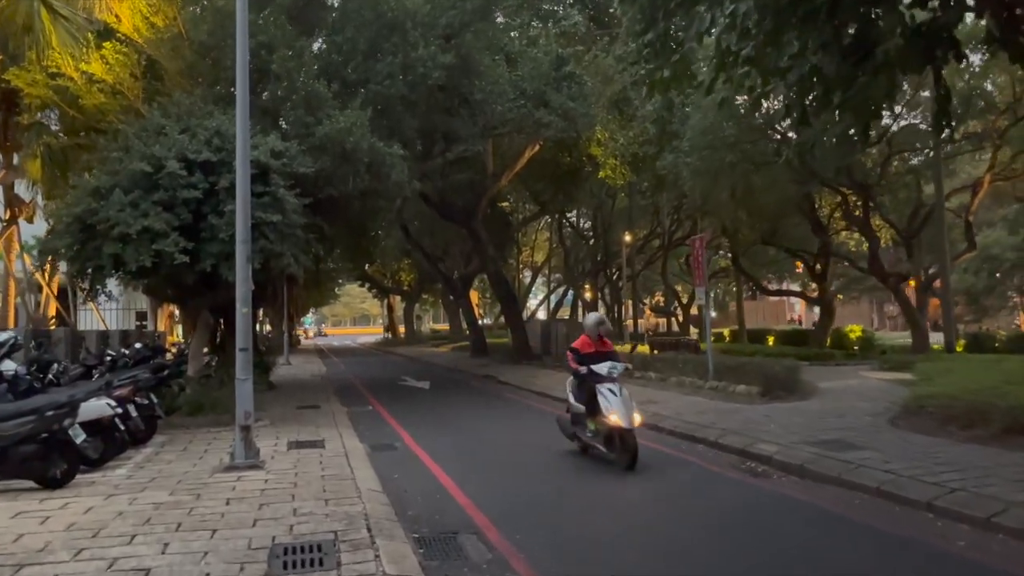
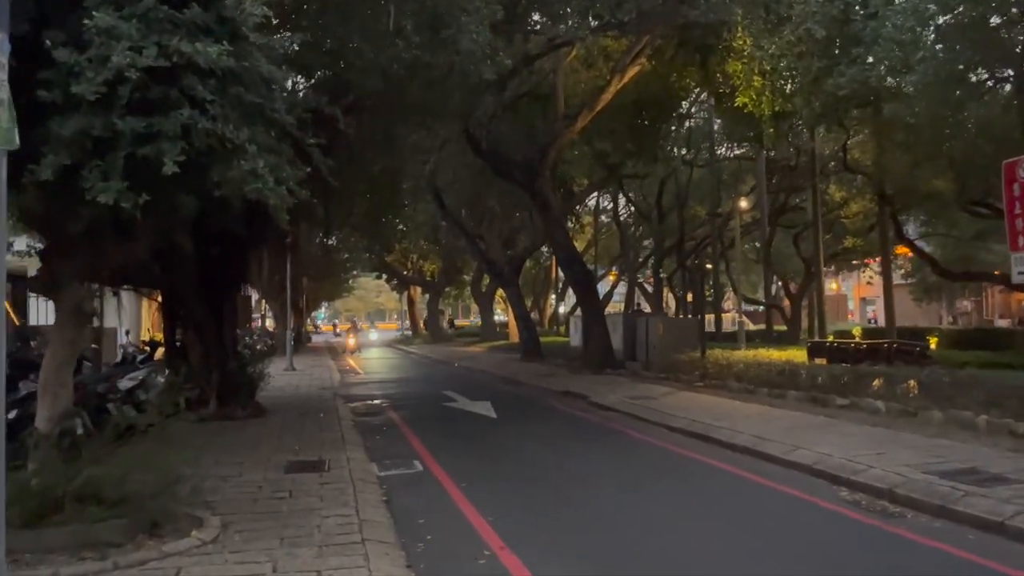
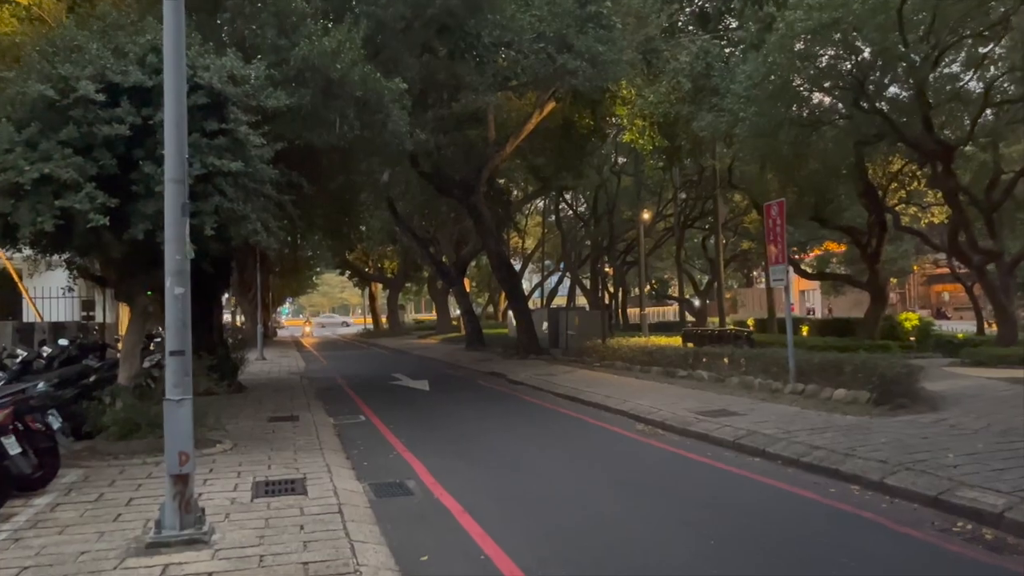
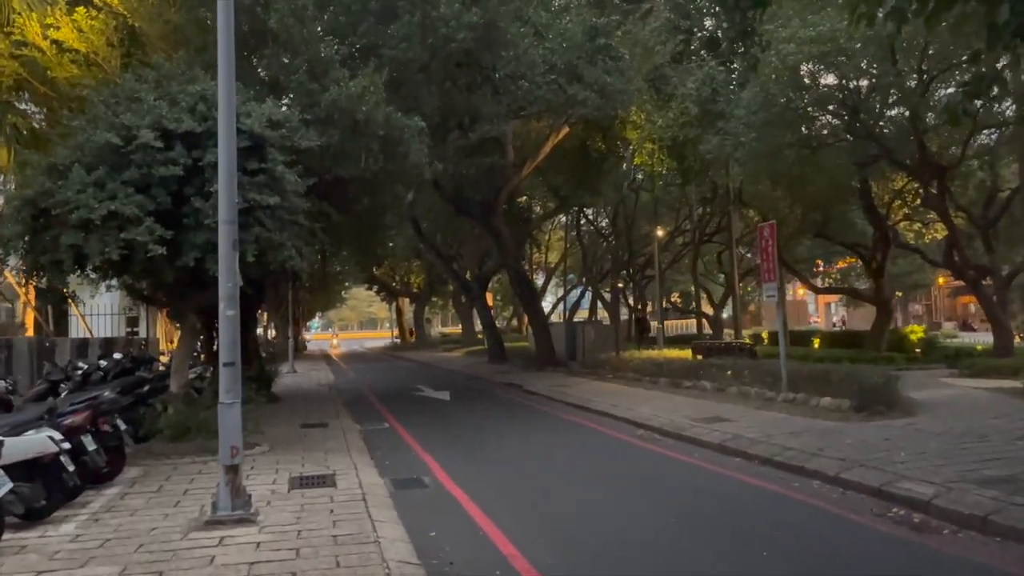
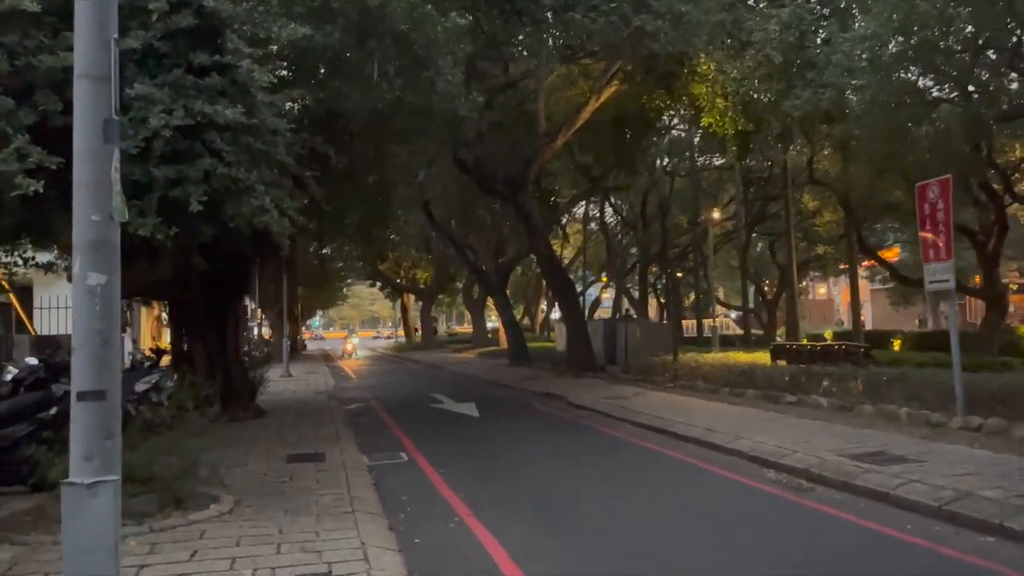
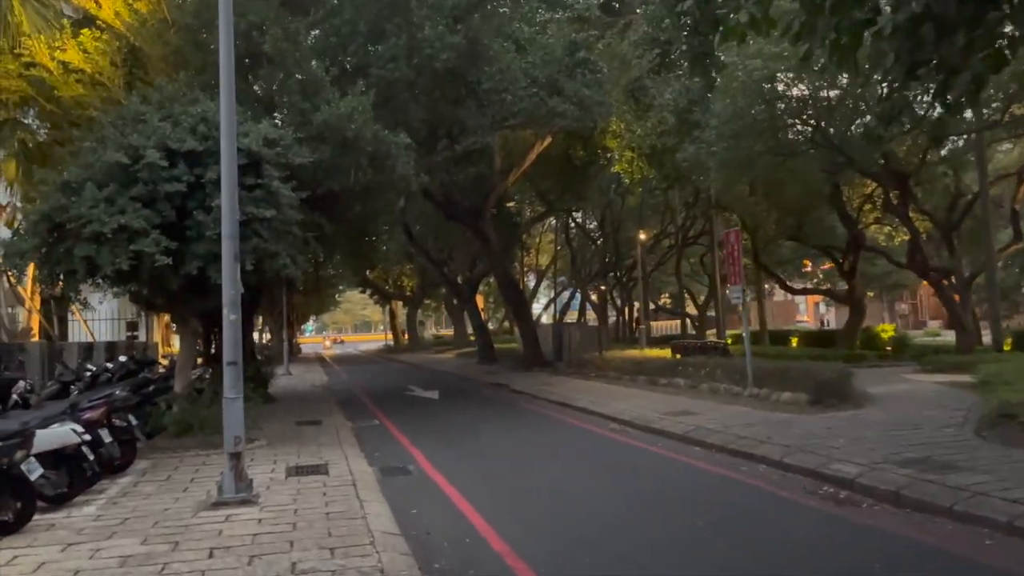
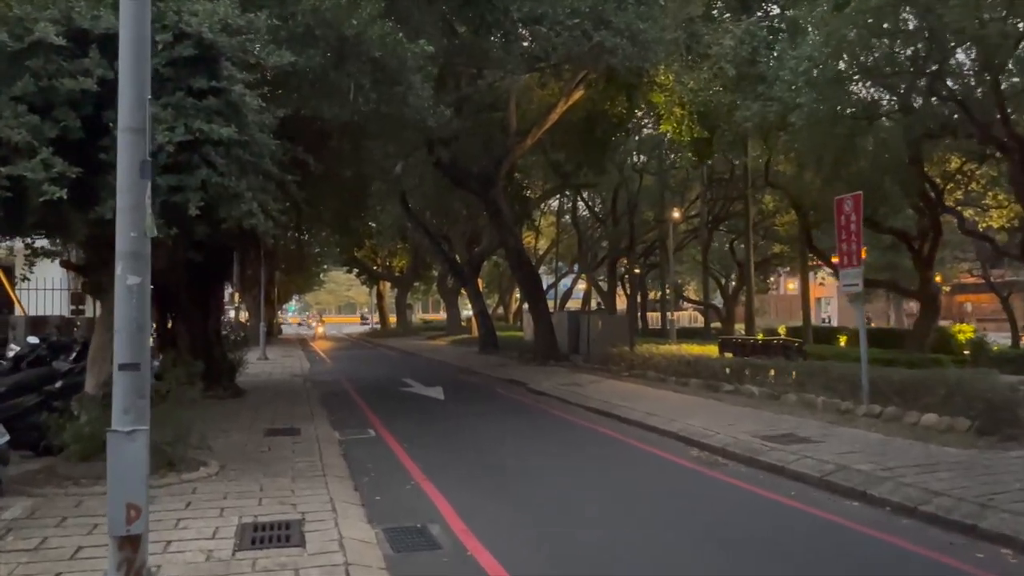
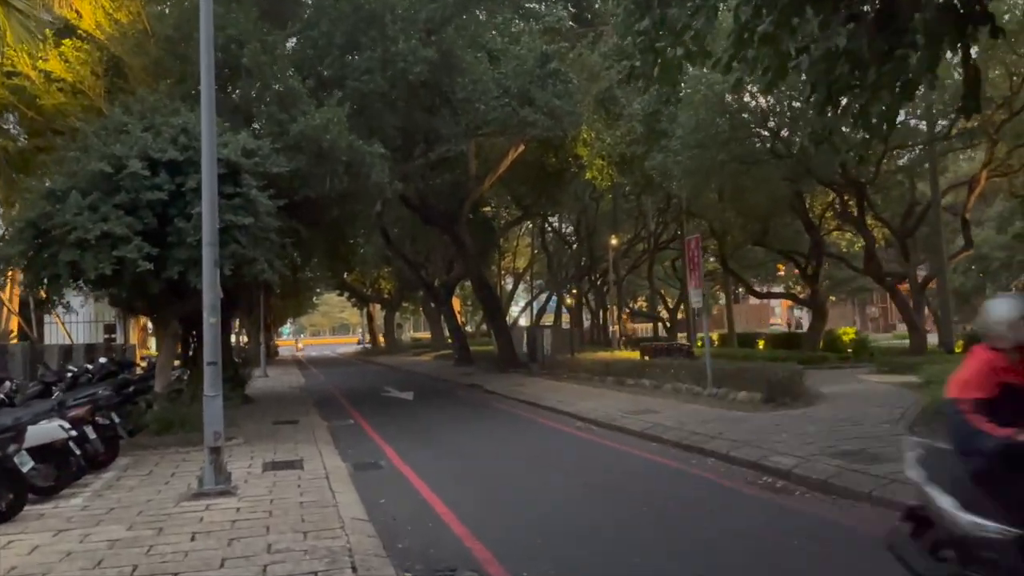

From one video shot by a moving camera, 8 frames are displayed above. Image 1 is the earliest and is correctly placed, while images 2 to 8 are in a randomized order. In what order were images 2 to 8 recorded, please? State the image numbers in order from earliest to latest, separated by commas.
8, 6, 4, 3, 7, 5, 2
